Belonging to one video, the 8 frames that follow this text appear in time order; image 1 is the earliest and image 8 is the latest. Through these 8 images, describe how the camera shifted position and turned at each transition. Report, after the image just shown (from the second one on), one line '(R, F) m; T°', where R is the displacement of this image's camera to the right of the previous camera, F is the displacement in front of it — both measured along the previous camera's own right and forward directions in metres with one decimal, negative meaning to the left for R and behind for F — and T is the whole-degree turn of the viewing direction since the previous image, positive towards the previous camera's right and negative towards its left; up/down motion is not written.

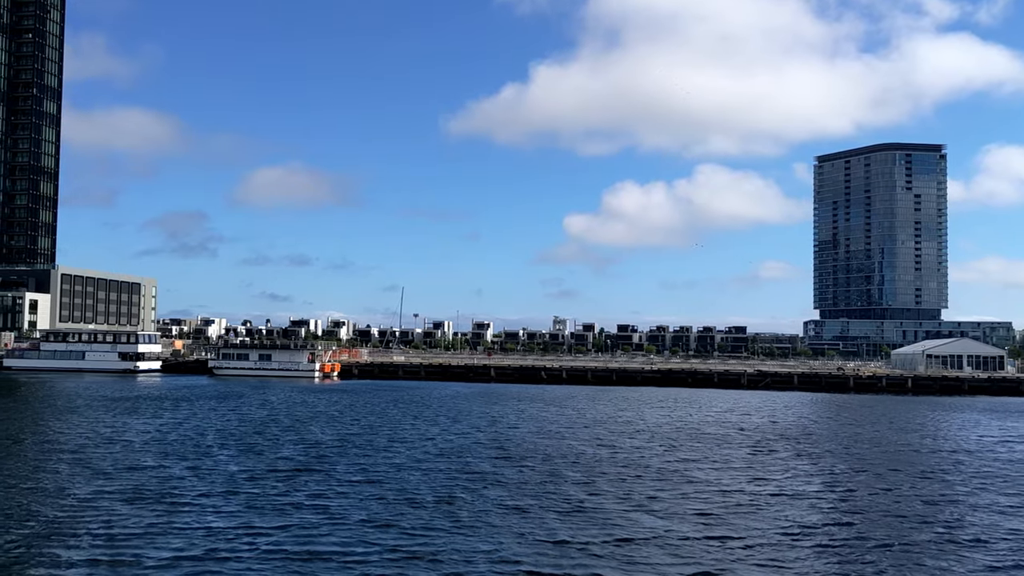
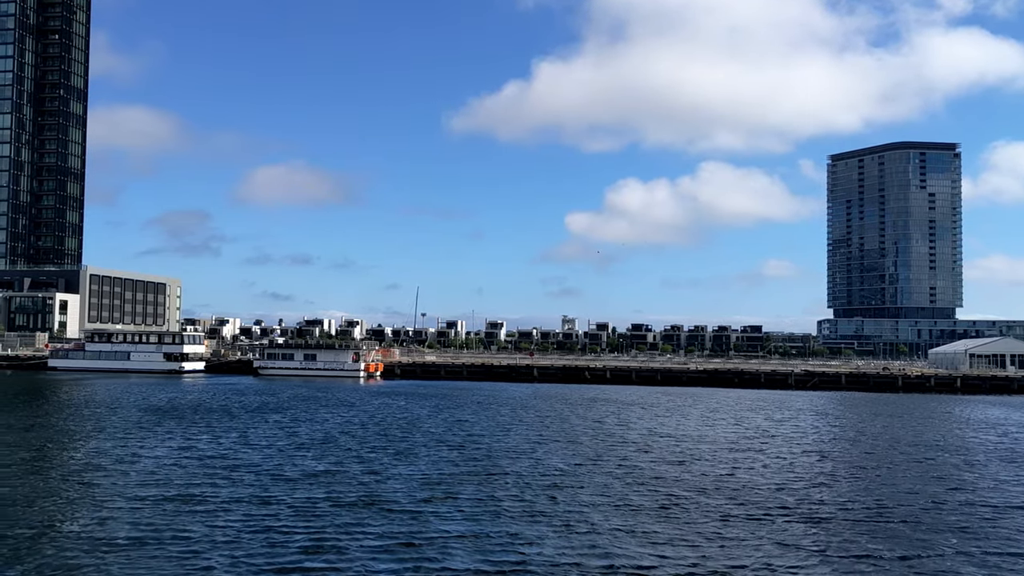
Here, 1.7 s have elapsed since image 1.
(-6.3, -0.9) m; 0°
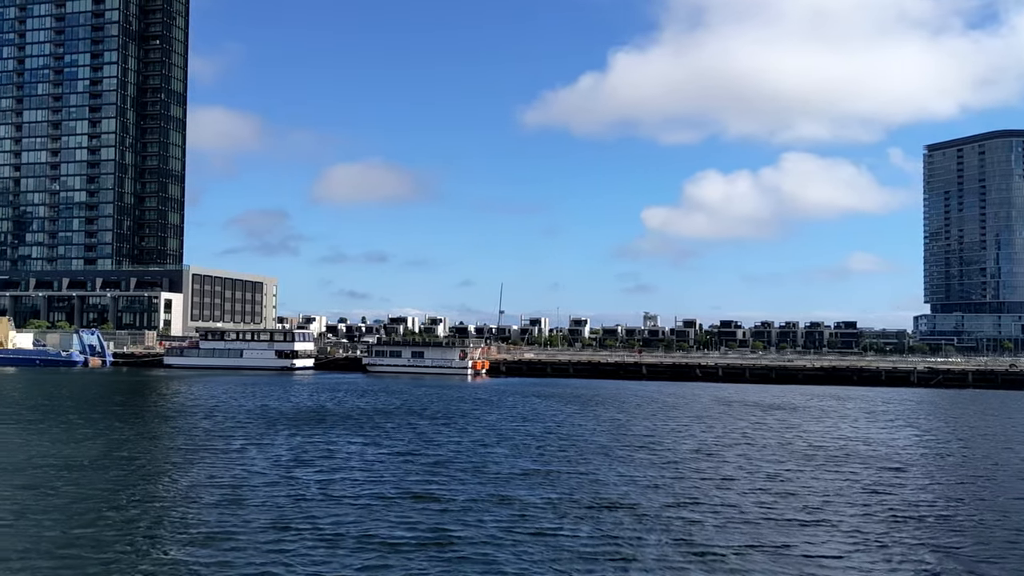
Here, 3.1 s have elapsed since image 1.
(-5.2, +0.7) m; -4°
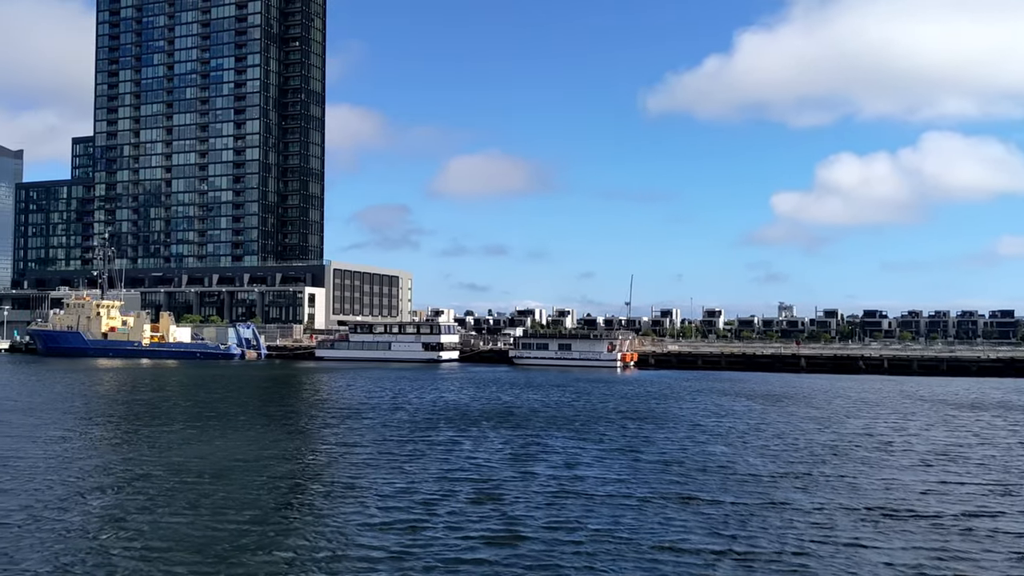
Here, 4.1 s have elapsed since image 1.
(-4.1, +1.4) m; -7°
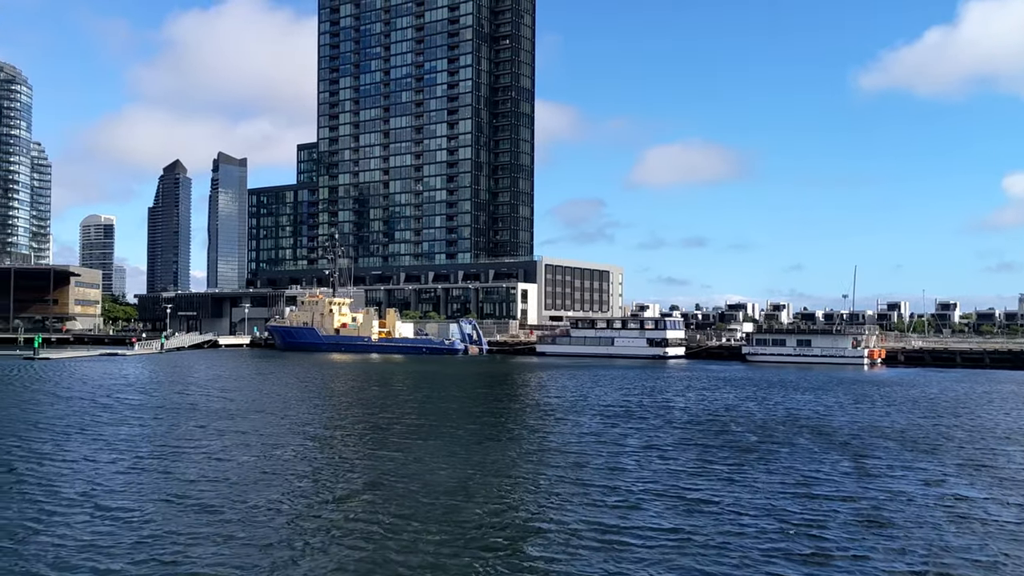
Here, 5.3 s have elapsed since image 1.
(-4.7, +2.4) m; -11°
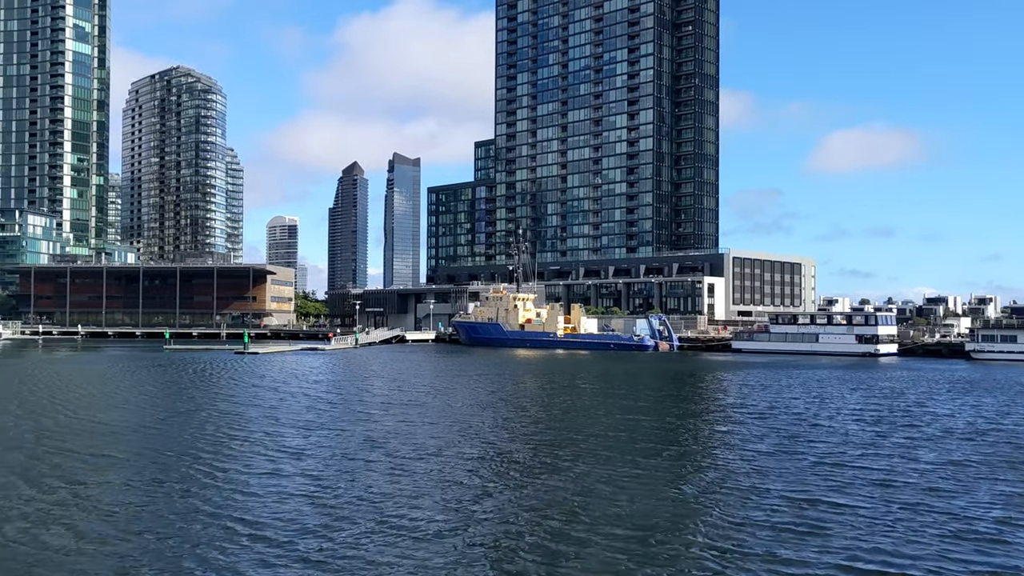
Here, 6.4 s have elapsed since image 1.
(-4.0, +2.6) m; -10°
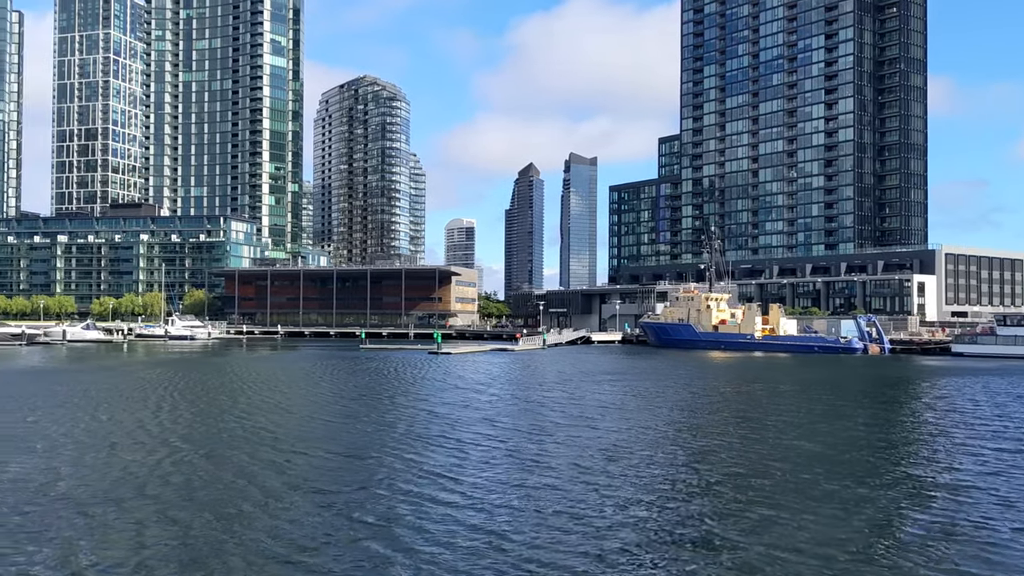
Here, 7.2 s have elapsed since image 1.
(-3.1, +2.5) m; -10°
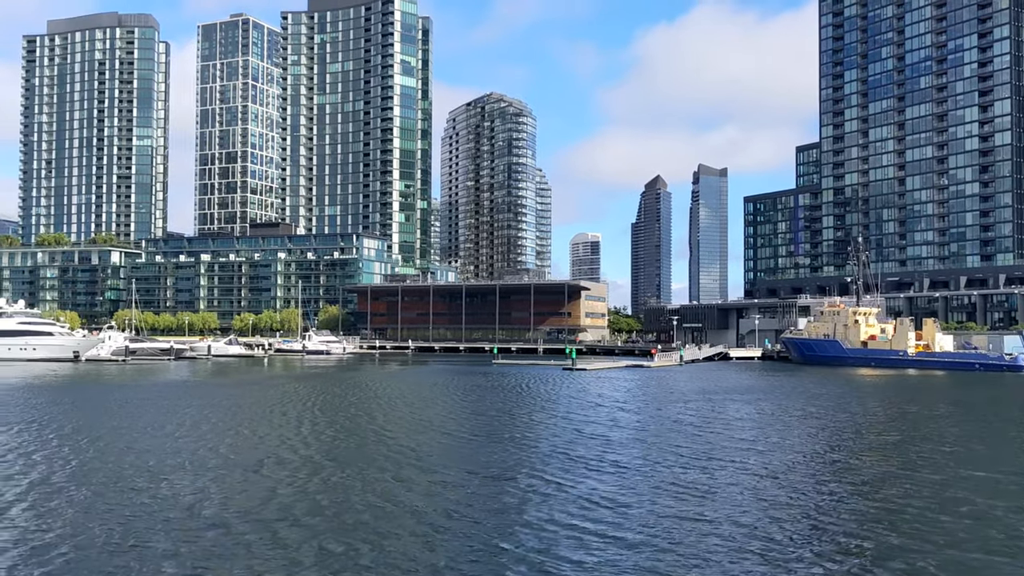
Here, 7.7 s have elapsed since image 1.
(-2.2, +1.4) m; -7°
